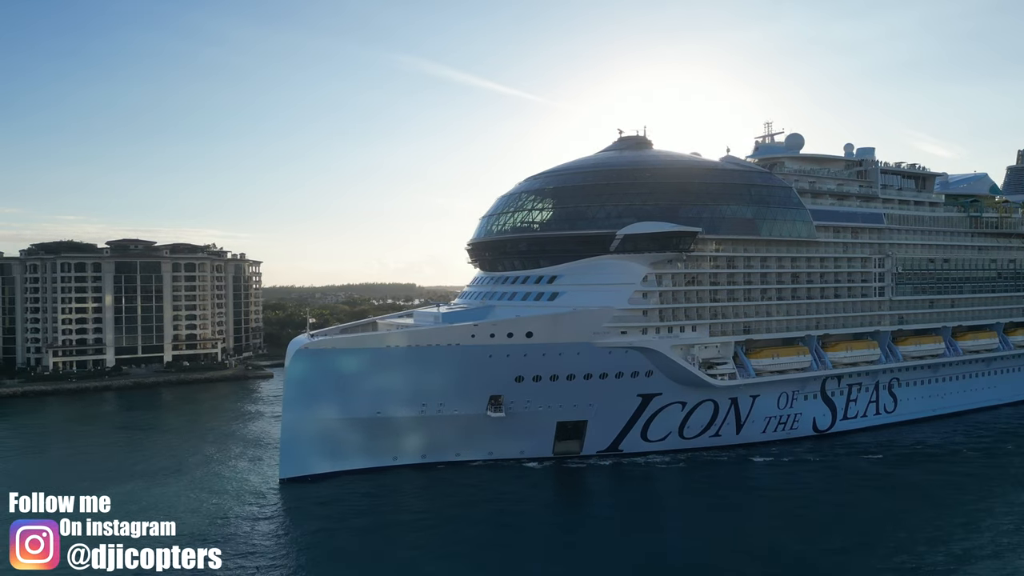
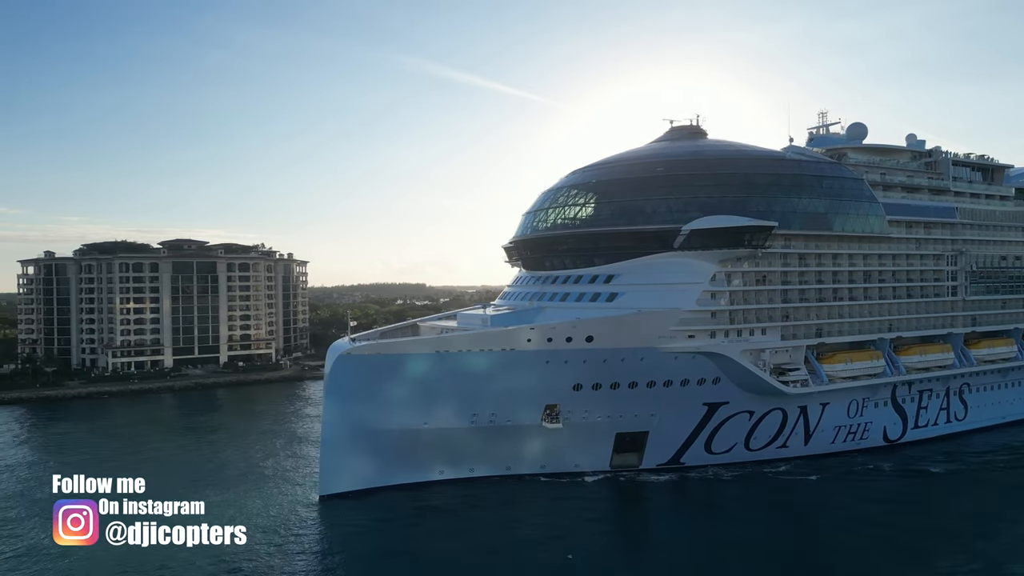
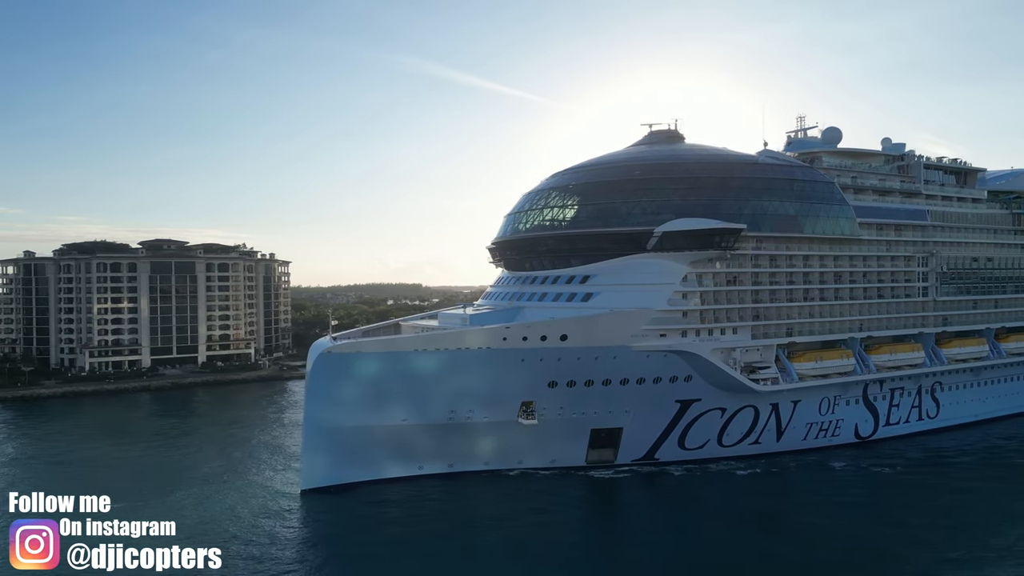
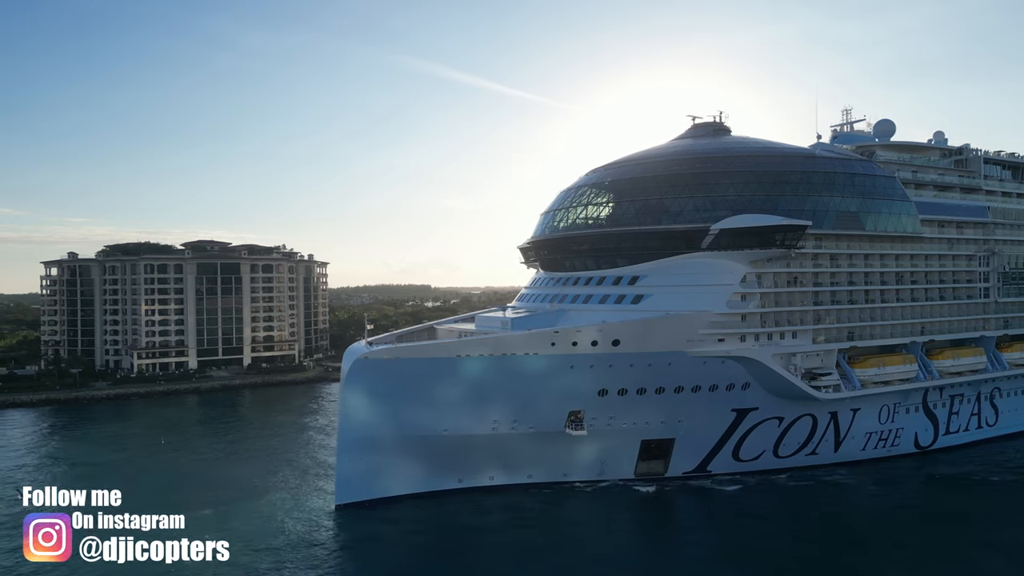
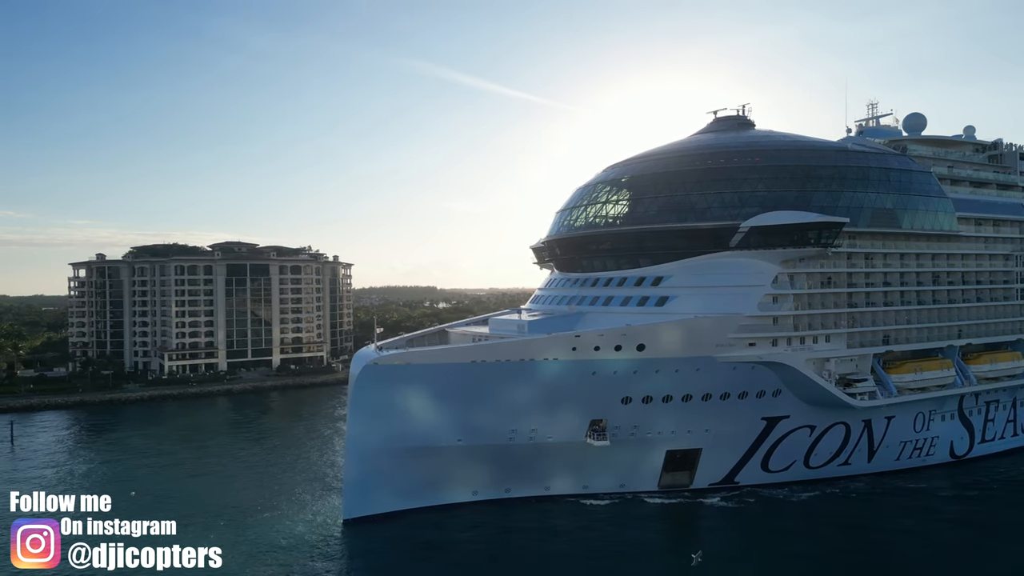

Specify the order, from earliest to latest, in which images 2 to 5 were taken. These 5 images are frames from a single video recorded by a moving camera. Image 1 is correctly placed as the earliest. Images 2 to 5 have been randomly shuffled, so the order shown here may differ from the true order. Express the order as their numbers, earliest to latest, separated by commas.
3, 2, 4, 5
